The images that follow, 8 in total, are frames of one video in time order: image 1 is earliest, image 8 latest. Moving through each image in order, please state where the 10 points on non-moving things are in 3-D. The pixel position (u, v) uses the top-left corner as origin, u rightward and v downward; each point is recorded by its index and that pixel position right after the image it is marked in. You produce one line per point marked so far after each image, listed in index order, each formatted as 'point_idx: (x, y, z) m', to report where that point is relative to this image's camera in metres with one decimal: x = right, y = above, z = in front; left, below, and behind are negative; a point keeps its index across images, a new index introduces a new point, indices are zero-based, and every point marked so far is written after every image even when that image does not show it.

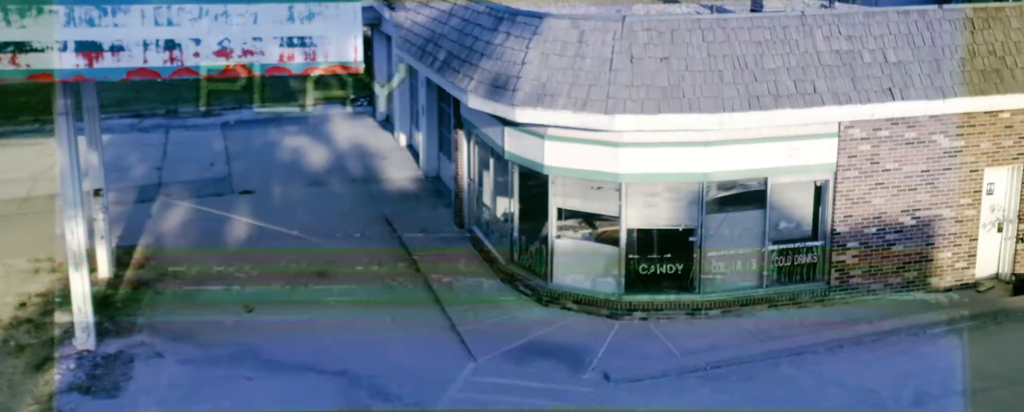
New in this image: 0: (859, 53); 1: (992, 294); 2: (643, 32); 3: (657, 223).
0: (+5.6, +2.5, +14.3) m
1: (+8.6, -1.6, +15.8) m
2: (+2.1, +2.7, +14.0) m
3: (+2.4, -0.3, +14.9) m
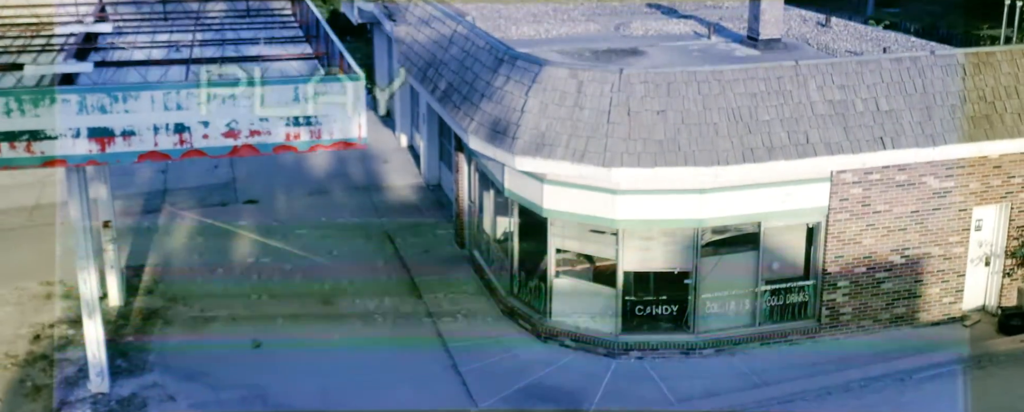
0: (+5.6, +1.7, +14.6) m
1: (+8.6, -2.2, +16.3) m
2: (+2.1, +2.0, +14.3) m
3: (+2.4, -1.0, +15.3) m
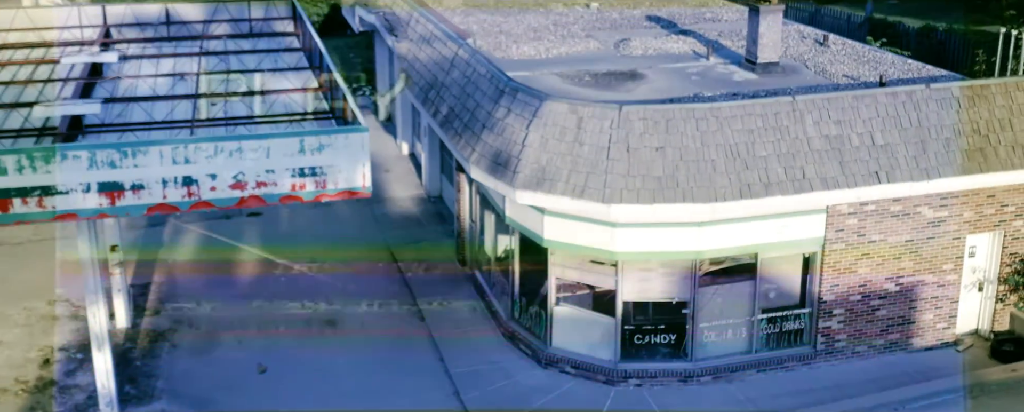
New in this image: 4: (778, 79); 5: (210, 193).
0: (+5.6, +1.2, +14.8) m
1: (+8.6, -2.8, +16.6) m
2: (+2.1, +1.4, +14.5) m
3: (+2.5, -1.6, +15.6) m
4: (+5.5, +2.6, +18.5) m
5: (-3.9, +0.1, +11.5) m
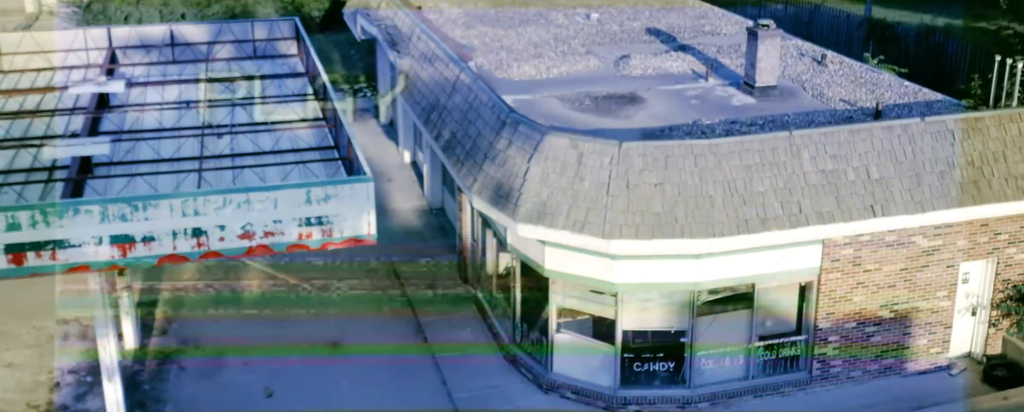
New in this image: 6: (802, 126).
0: (+5.6, +0.6, +15.0) m
1: (+8.6, -3.3, +16.9) m
2: (+2.1, +0.8, +14.8) m
3: (+2.5, -2.1, +15.9) m
4: (+5.6, +2.1, +18.7) m
5: (-3.9, -0.5, +11.8) m
6: (+5.6, +1.5, +17.2) m
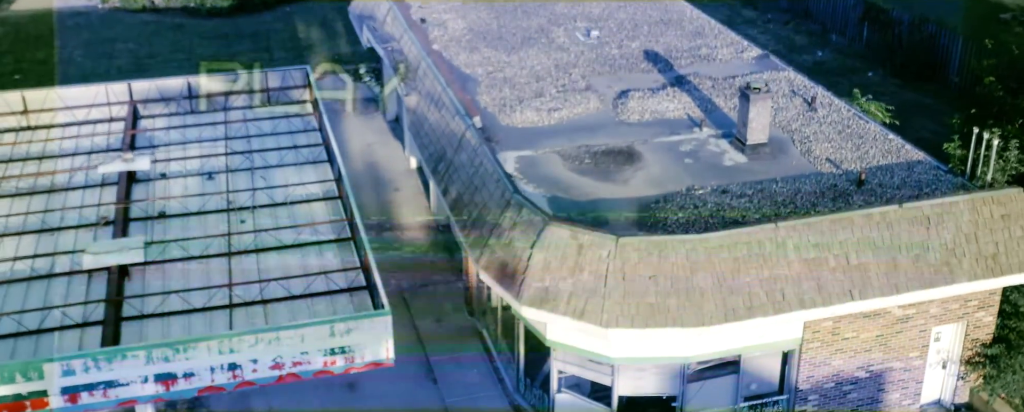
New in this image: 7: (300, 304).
0: (+5.7, -0.9, +16.1) m
1: (+8.7, -4.6, +18.4) m
2: (+2.2, -0.8, +15.9) m
3: (+2.6, -3.6, +17.2) m
4: (+5.6, +0.9, +19.6) m
5: (-3.8, -2.4, +13.0) m
6: (+5.7, +0.2, +18.2) m
7: (-3.5, -1.6, +14.5) m
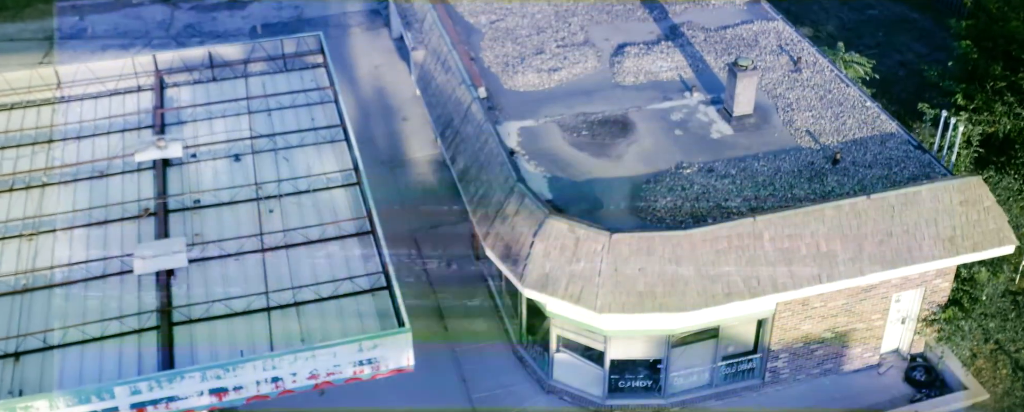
0: (+5.7, -0.8, +17.9) m
1: (+8.8, -4.0, +20.7) m
2: (+2.2, -0.7, +17.6) m
3: (+2.6, -3.3, +19.5) m
4: (+5.6, +1.7, +21.0) m
5: (-3.8, -3.0, +15.1) m
6: (+5.7, +0.7, +19.7) m
7: (-3.4, -1.8, +16.5) m
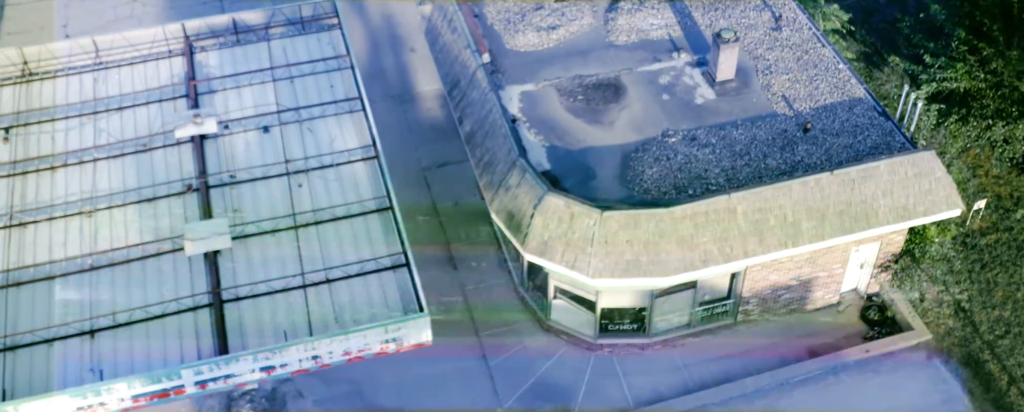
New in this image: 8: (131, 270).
0: (+5.8, -0.3, +20.2) m
1: (+8.9, -2.9, +23.5) m
2: (+2.3, -0.3, +19.9) m
3: (+2.7, -2.5, +22.2) m
4: (+5.7, +2.7, +22.8) m
5: (-3.7, -3.0, +17.9) m
6: (+5.7, +1.5, +21.7) m
7: (-3.4, -1.7, +19.0) m
8: (-8.3, -1.4, +19.3) m
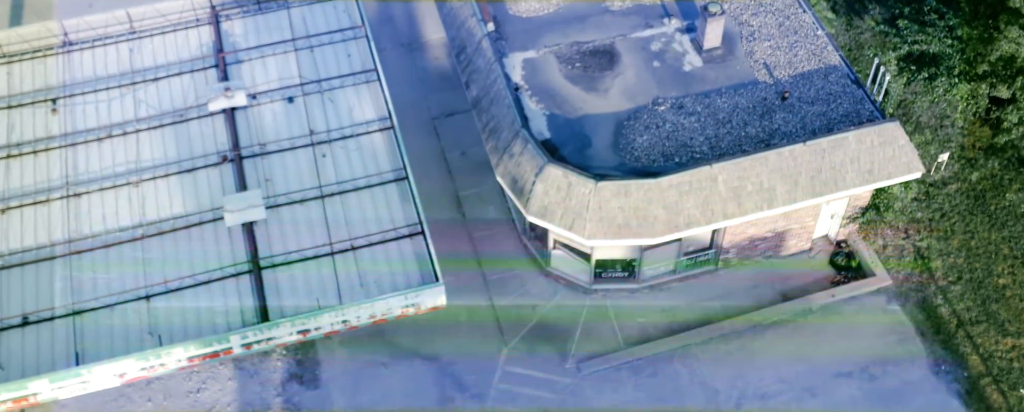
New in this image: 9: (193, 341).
0: (+5.8, +0.5, +22.4) m
1: (+9.0, -1.6, +26.1) m
2: (+2.3, +0.4, +22.2) m
3: (+2.8, -1.4, +24.7) m
4: (+5.7, +3.8, +24.6) m
5: (-3.6, -2.6, +20.5) m
6: (+5.8, +2.5, +23.7) m
7: (-3.3, -1.1, +21.4) m
8: (-8.2, -0.9, +21.7) m
9: (-7.0, -3.0, +19.4) m
